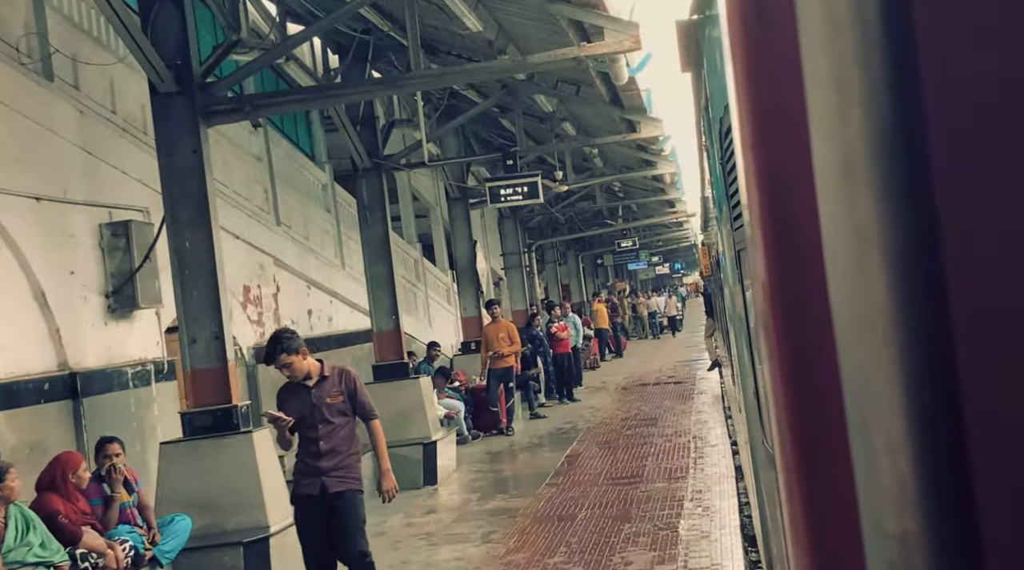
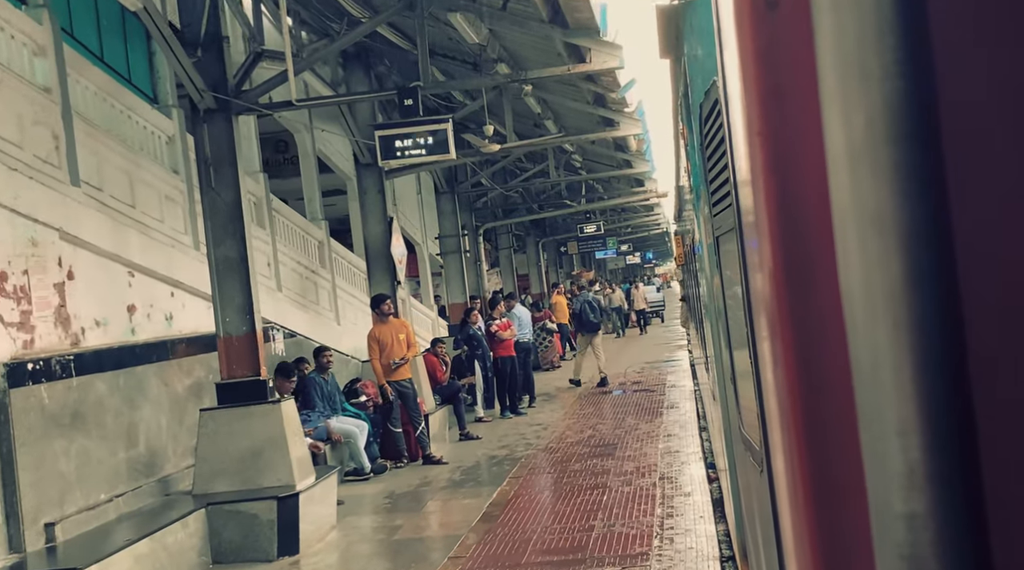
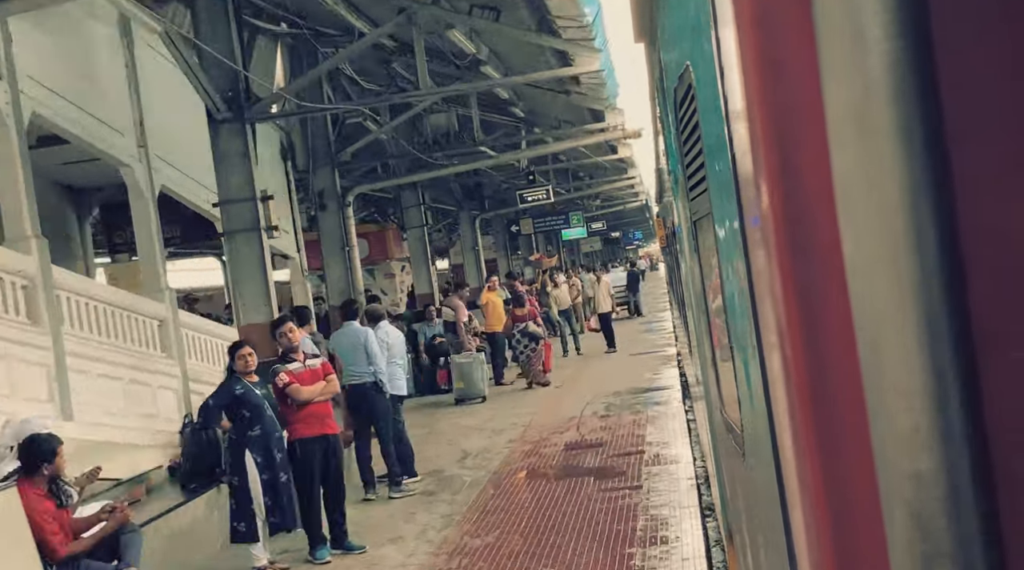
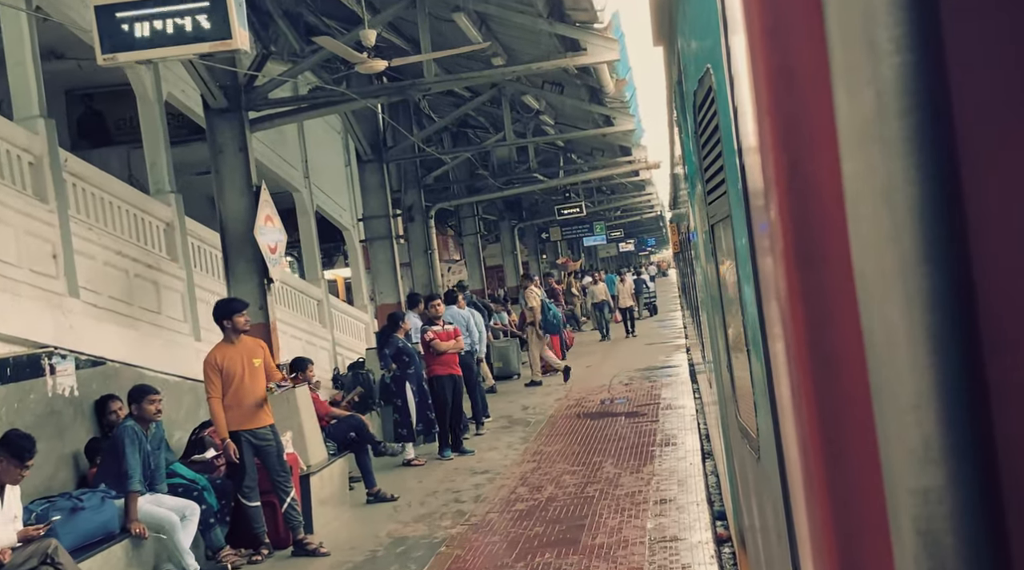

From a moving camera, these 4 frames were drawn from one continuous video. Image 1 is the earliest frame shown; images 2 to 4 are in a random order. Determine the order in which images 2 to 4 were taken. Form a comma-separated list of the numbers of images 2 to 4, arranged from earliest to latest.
2, 4, 3
